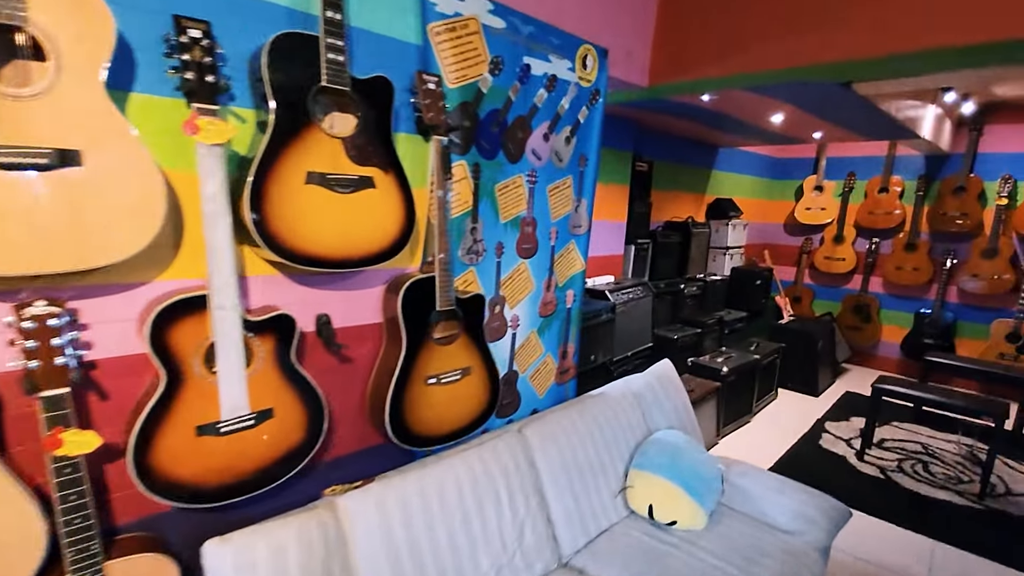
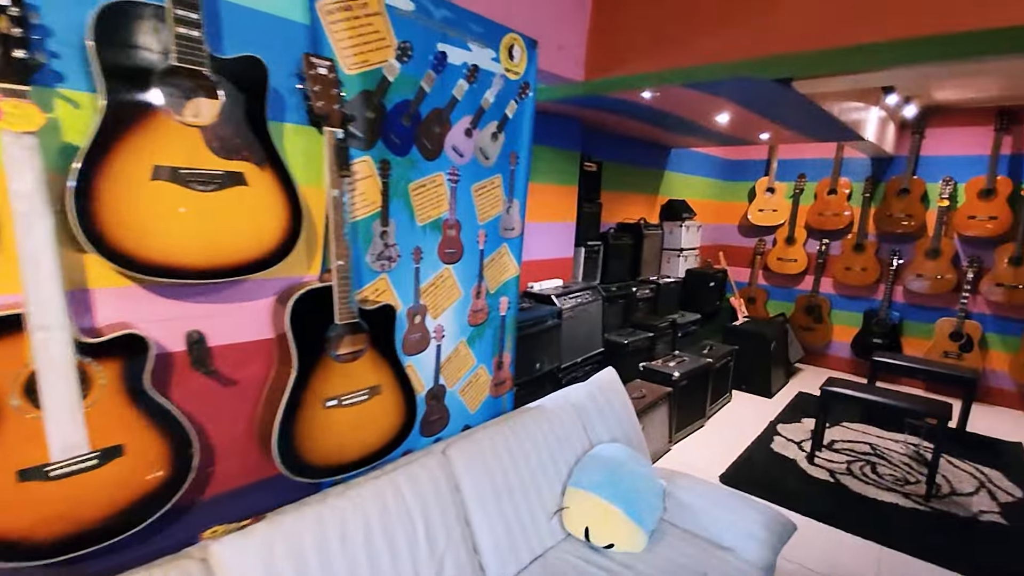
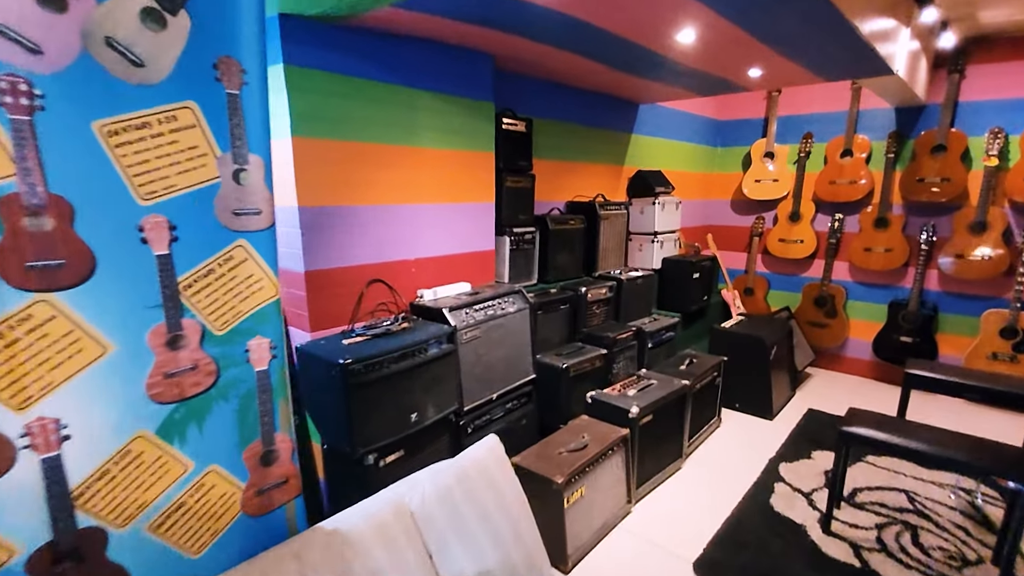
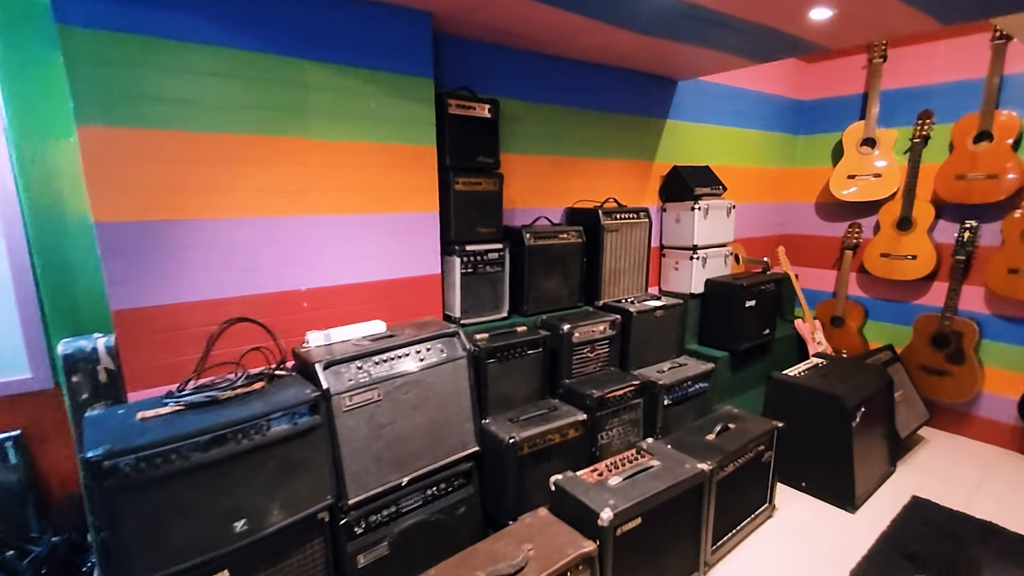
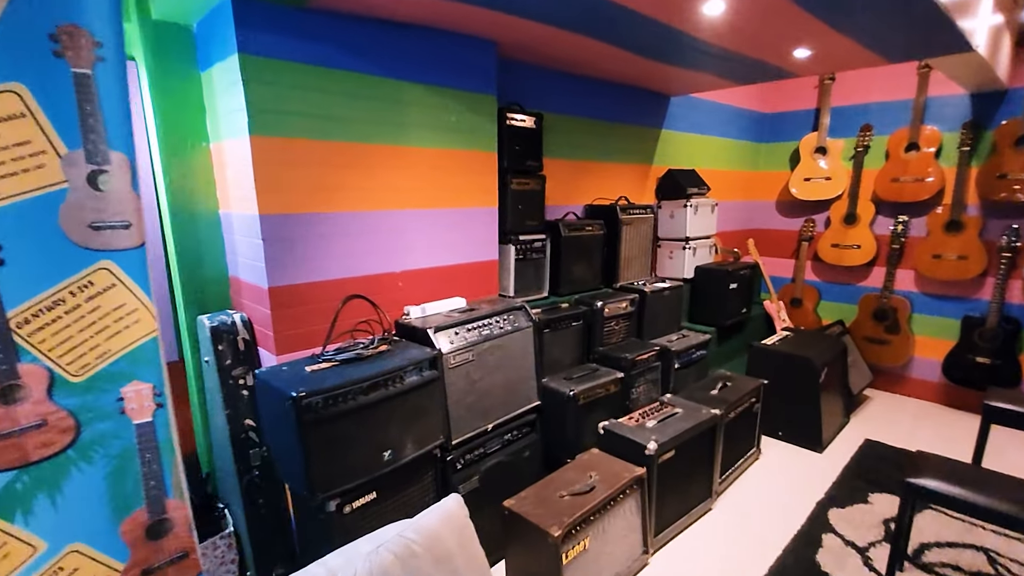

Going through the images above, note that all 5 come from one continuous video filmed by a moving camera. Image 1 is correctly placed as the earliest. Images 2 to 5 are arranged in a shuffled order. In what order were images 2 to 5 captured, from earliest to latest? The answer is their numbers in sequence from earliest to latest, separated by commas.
2, 3, 5, 4
